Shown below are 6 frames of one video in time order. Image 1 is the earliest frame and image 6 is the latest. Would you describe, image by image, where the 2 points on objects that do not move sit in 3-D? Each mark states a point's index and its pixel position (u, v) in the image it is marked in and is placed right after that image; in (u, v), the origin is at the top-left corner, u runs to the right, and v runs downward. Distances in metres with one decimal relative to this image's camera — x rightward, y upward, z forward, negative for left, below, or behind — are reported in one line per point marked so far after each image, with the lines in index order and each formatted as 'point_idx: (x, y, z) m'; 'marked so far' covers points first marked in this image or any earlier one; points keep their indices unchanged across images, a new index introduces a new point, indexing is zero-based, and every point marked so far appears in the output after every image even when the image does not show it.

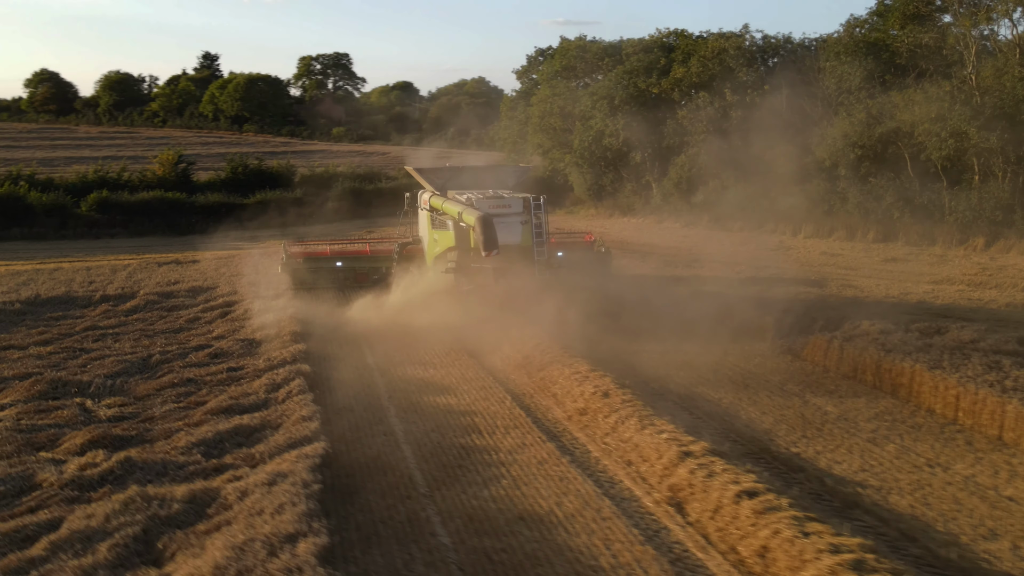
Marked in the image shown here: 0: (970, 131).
0: (+9.2, +3.1, +19.2) m
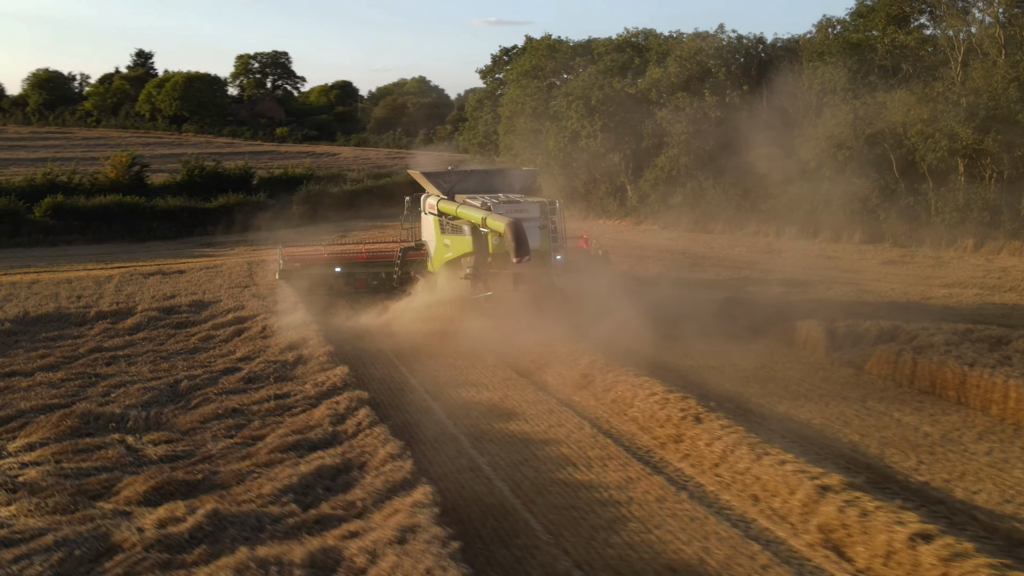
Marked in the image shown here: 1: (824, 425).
0: (+9.0, +3.1, +19.2) m
1: (+2.4, -1.1, +7.4) m
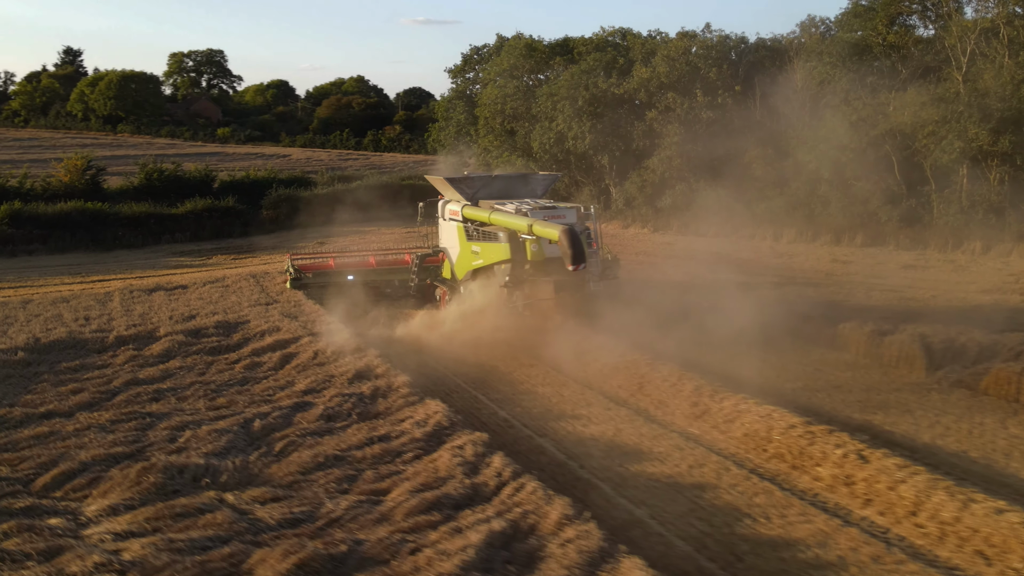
0: (+9.1, +3.1, +19.0) m
1: (+3.3, -1.2, +6.8) m
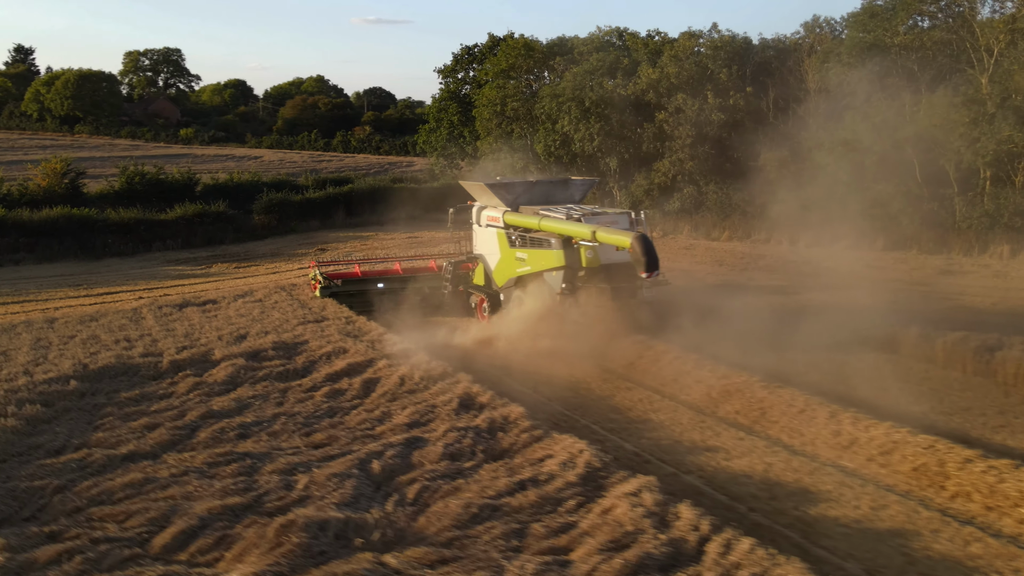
0: (+9.5, +3.0, +18.8) m
1: (+4.4, -1.3, +6.3) m
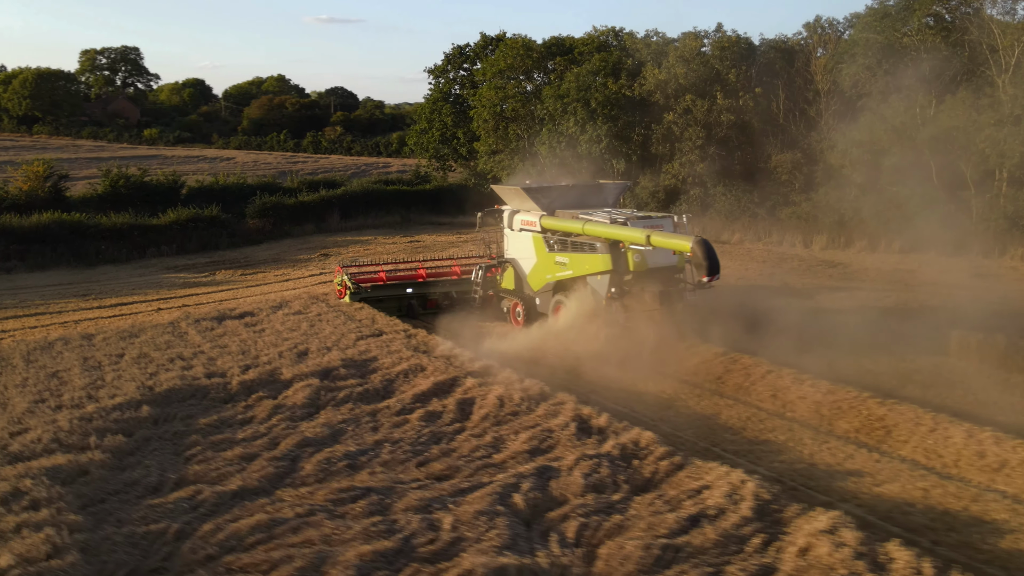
0: (+10.0, +2.9, +18.7) m
1: (+5.3, -1.4, +6.0) m
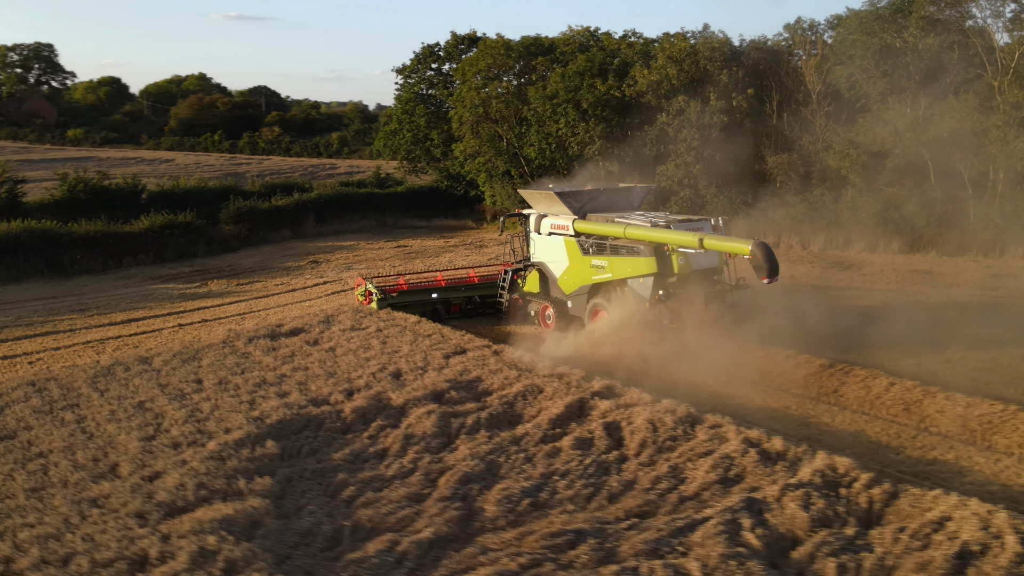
0: (+10.2, +2.9, +19.0) m
1: (+6.7, -1.5, +6.0) m
